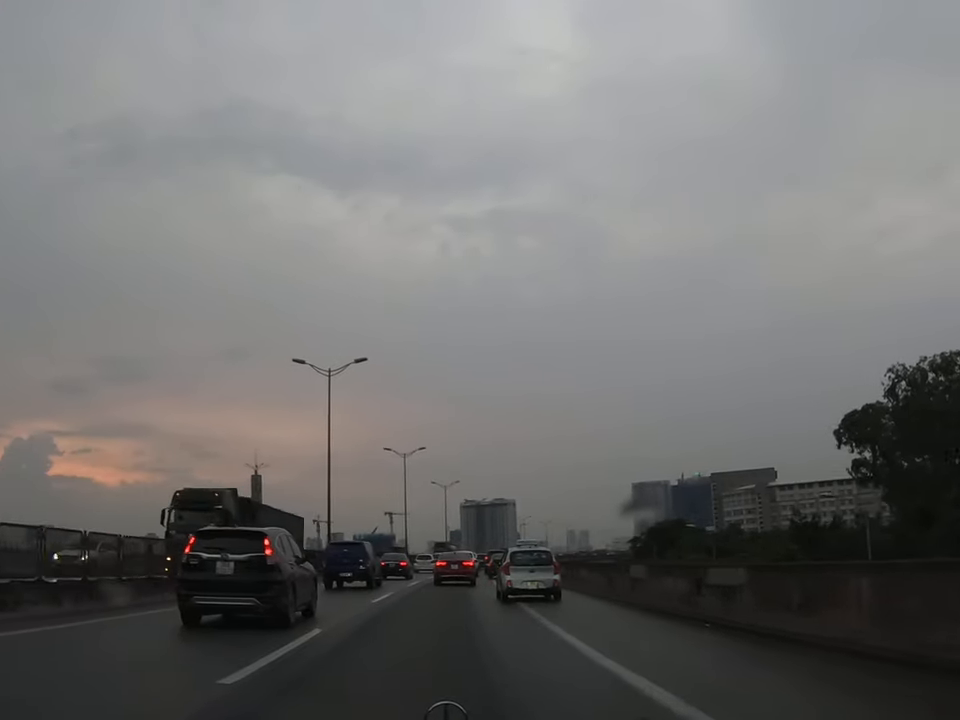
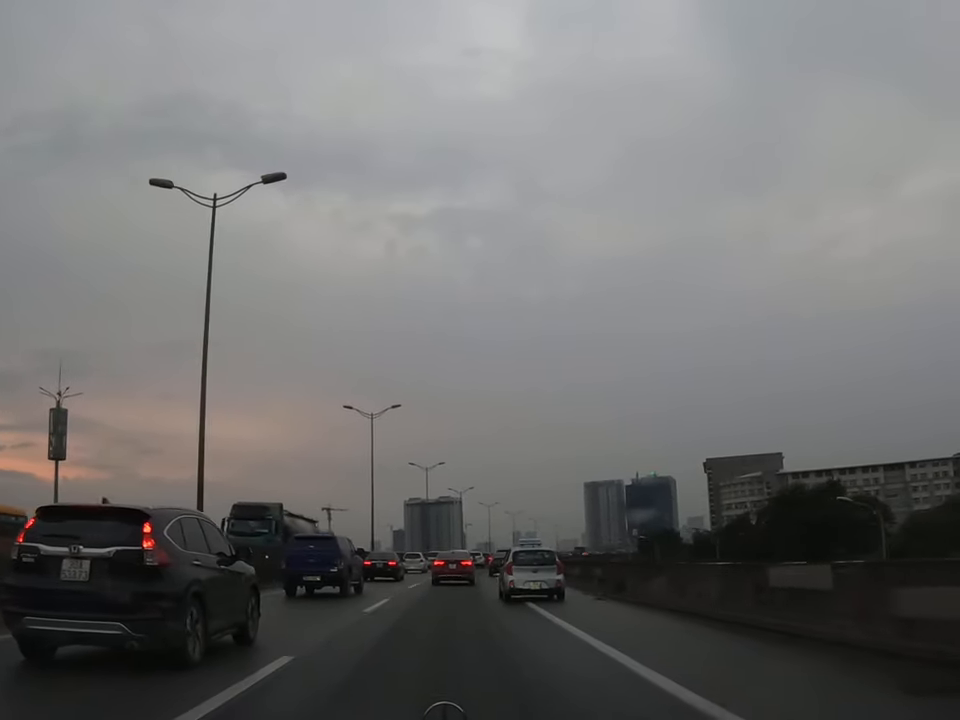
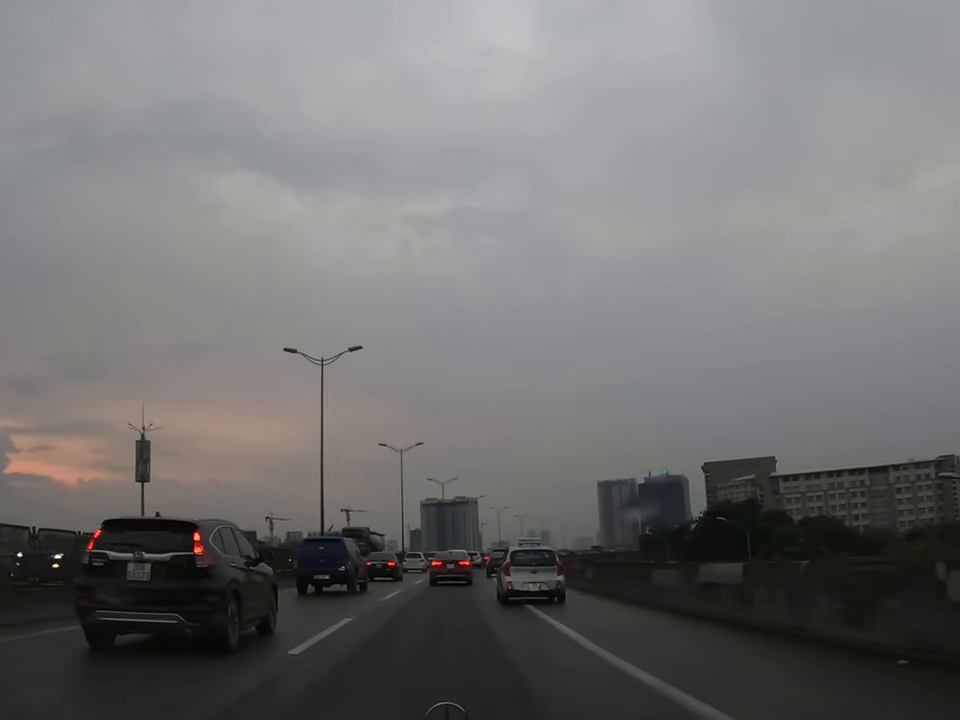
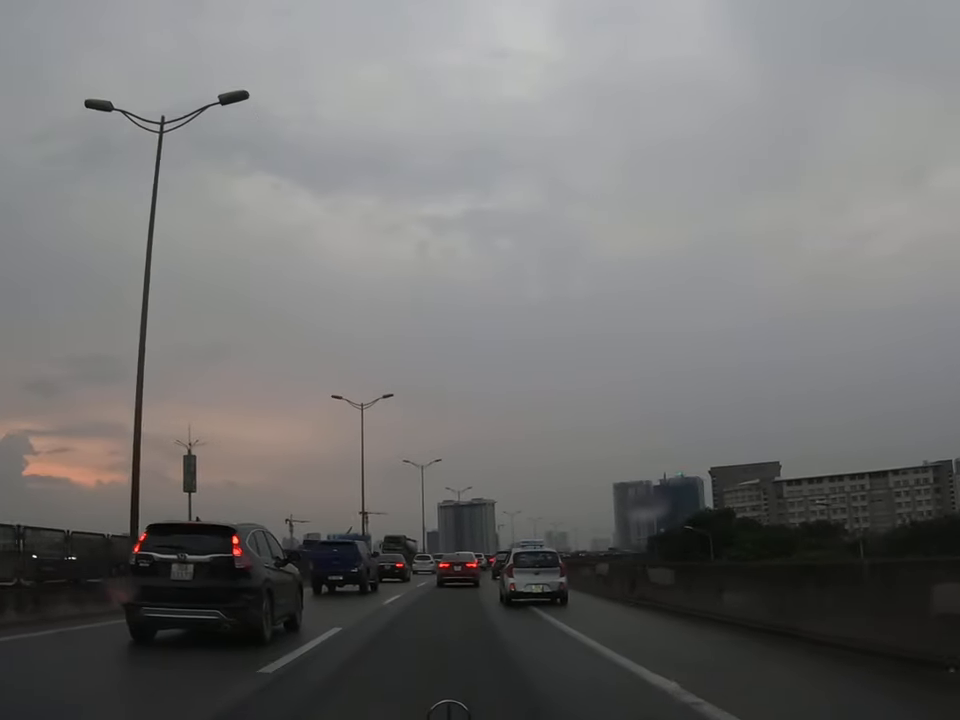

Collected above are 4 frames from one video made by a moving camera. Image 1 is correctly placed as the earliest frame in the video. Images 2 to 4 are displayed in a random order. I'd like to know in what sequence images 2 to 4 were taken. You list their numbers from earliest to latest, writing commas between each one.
4, 3, 2
